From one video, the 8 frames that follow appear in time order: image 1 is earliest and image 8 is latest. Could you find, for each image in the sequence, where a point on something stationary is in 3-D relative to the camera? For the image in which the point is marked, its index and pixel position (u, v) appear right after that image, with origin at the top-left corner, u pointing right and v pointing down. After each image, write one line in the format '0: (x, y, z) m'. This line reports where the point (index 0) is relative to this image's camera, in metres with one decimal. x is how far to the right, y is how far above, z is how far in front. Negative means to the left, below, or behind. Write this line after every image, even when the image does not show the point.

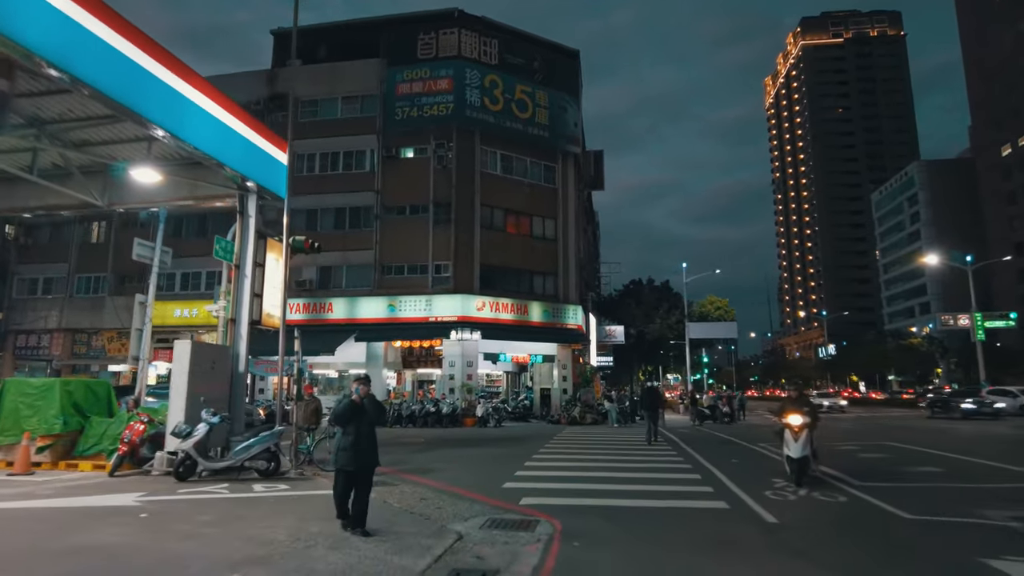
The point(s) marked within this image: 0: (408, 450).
0: (-2.7, -4.2, +16.4) m
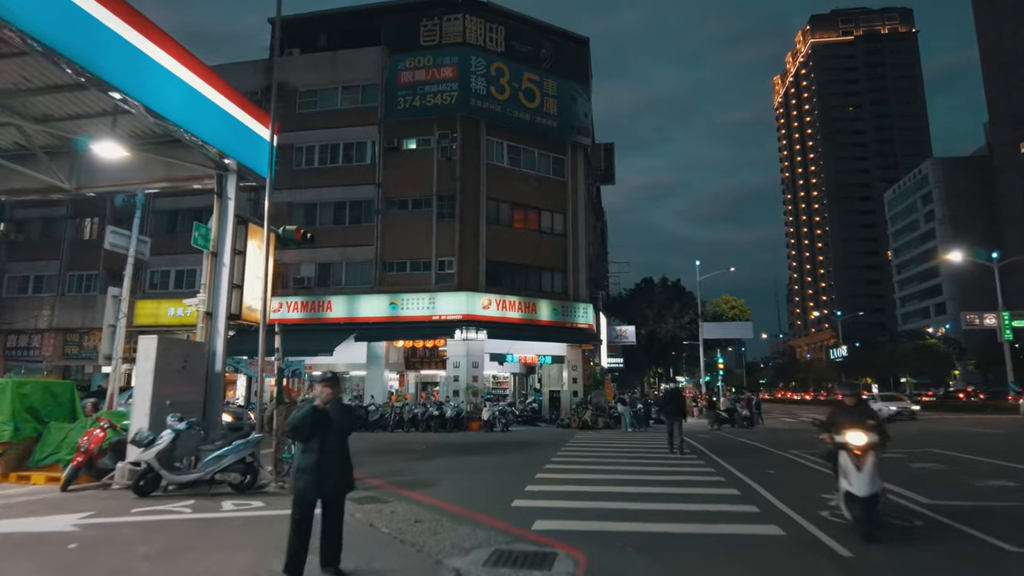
0: (-2.5, -4.0, +14.9) m
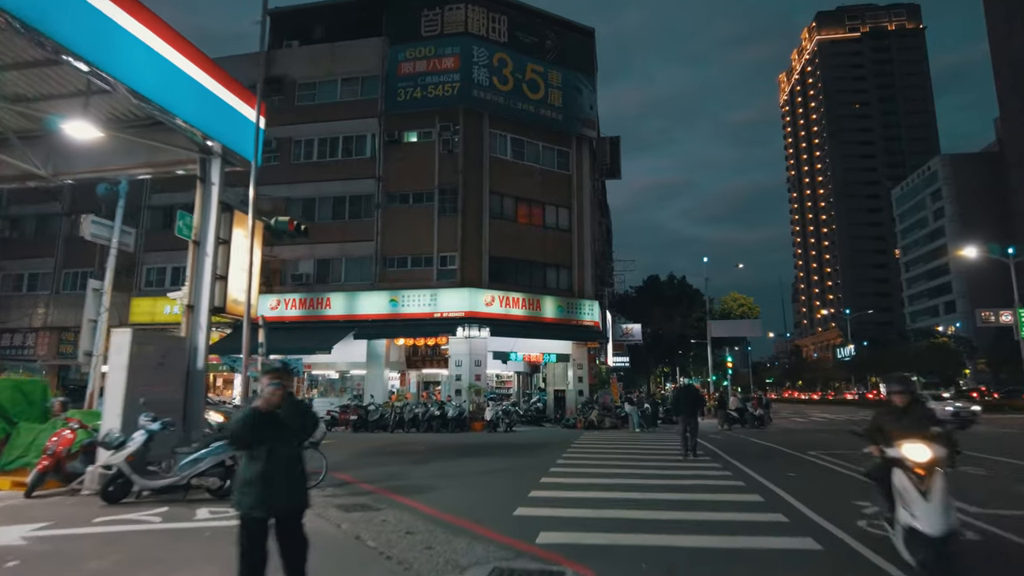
0: (-2.4, -3.8, +14.2) m
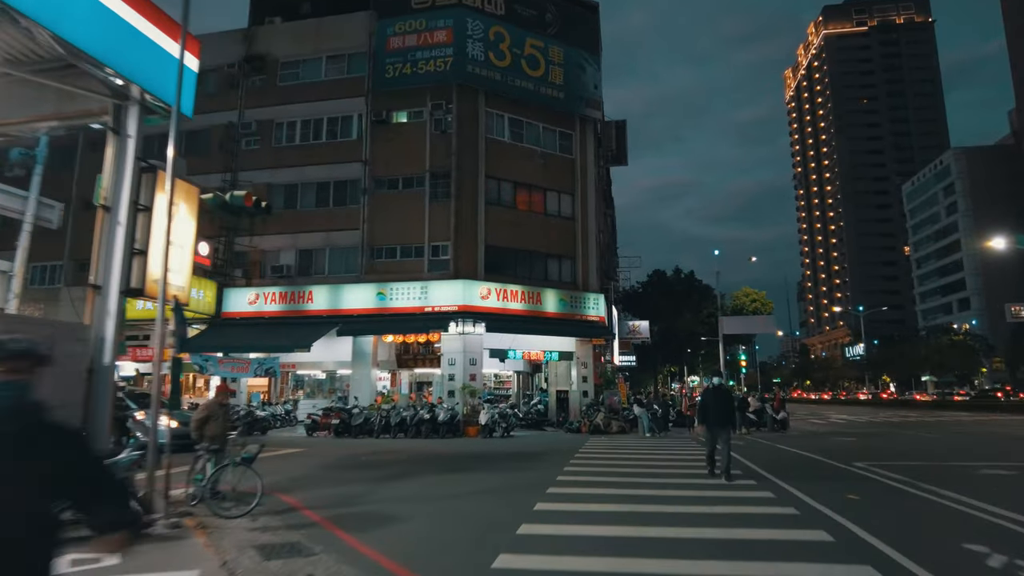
0: (-2.5, -3.5, +11.9) m
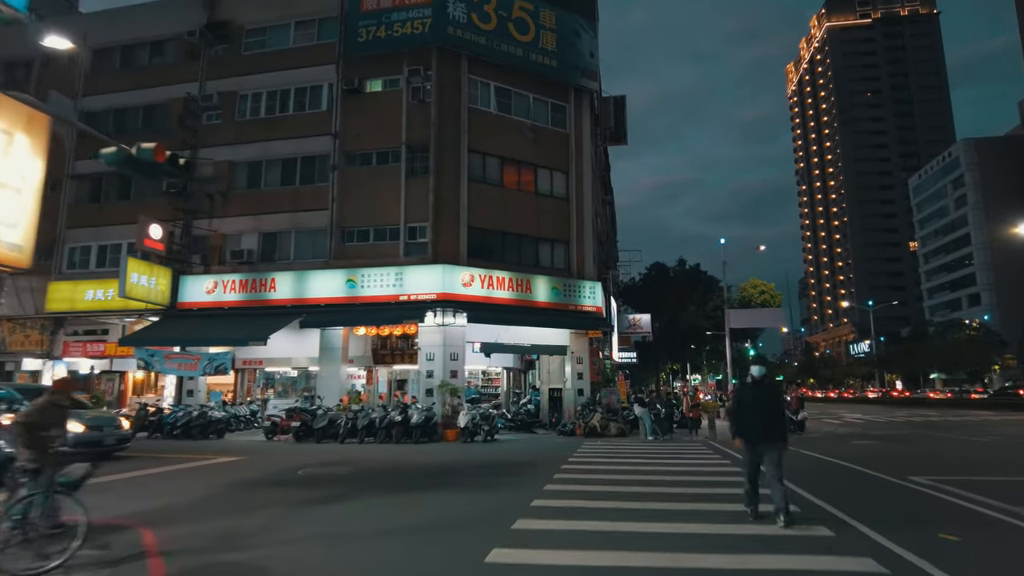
0: (-3.0, -3.0, +9.2) m
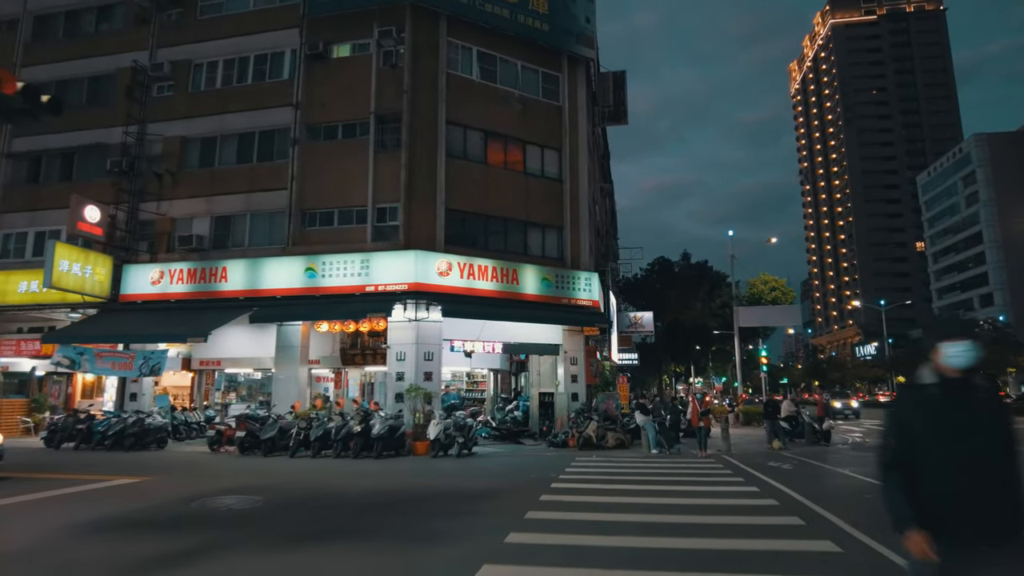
0: (-3.6, -2.7, +6.3) m
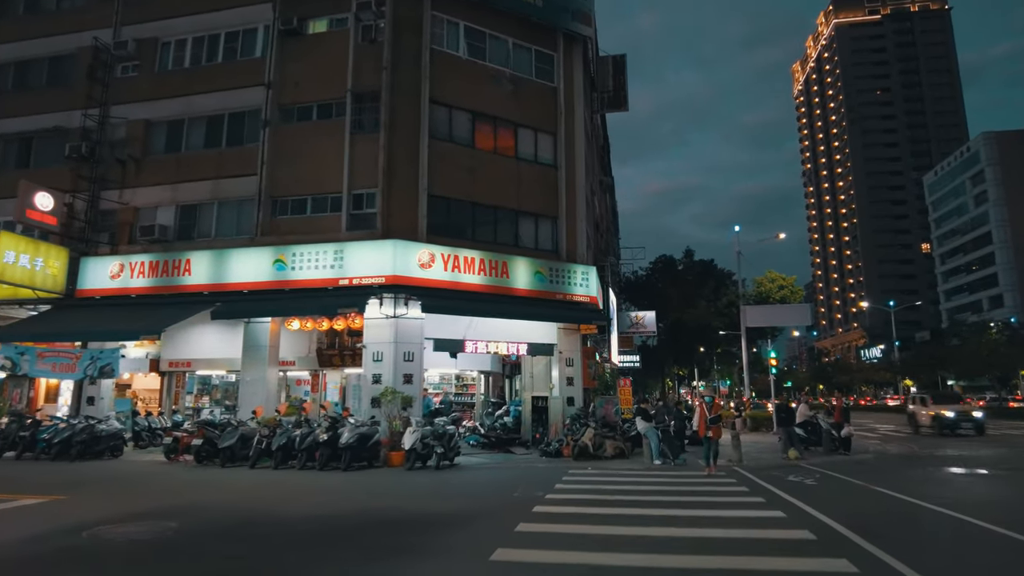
0: (-3.9, -2.4, +4.6) m
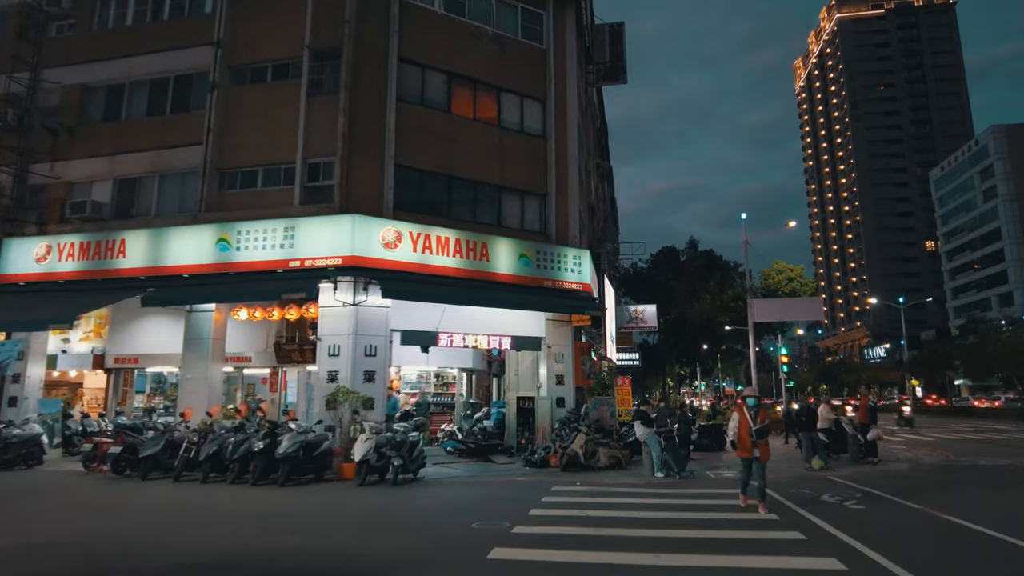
0: (-4.4, -2.0, +2.2) m
